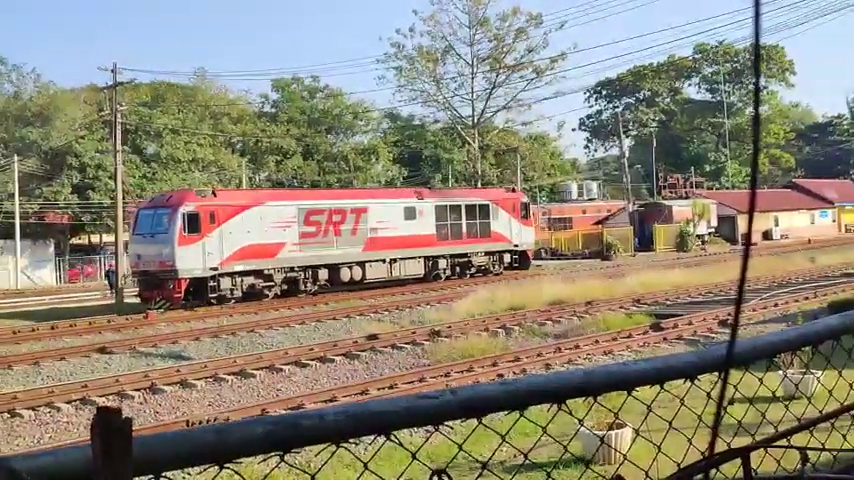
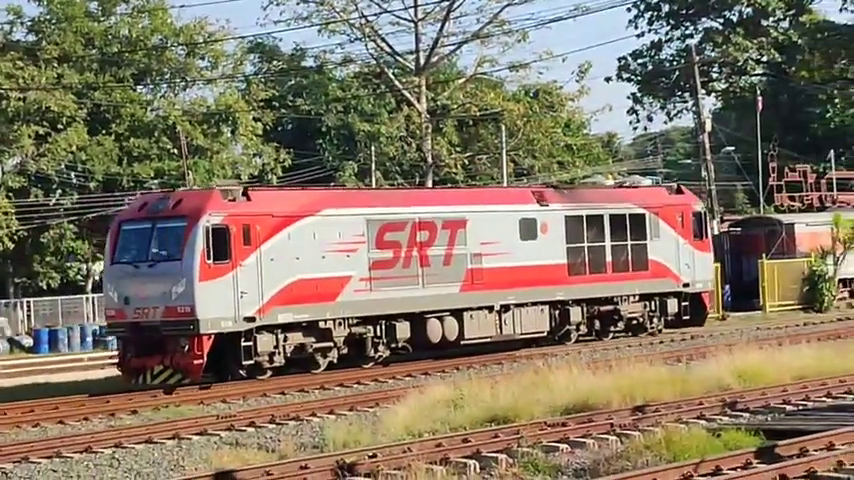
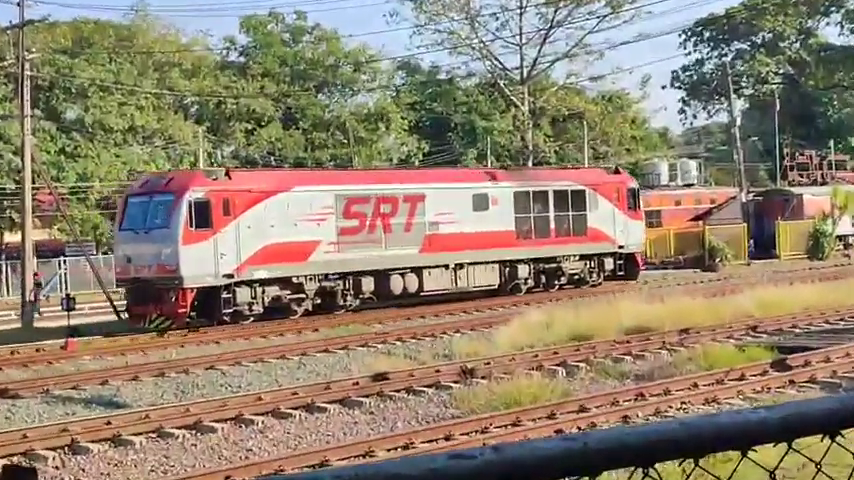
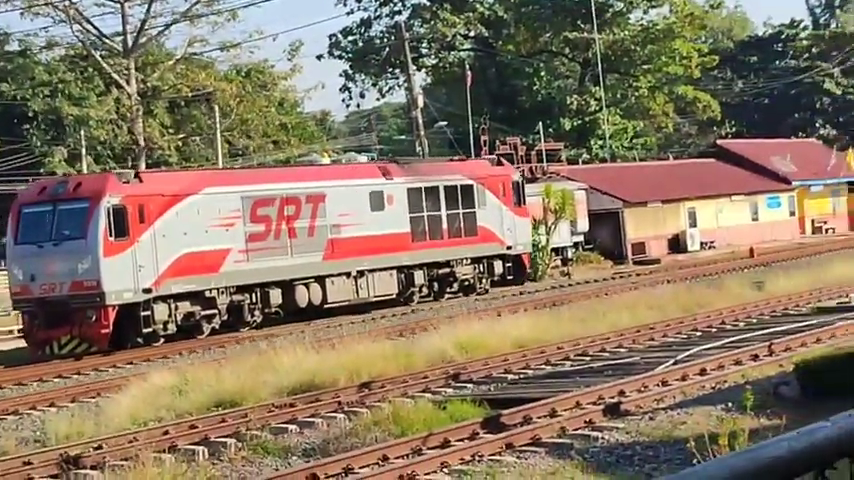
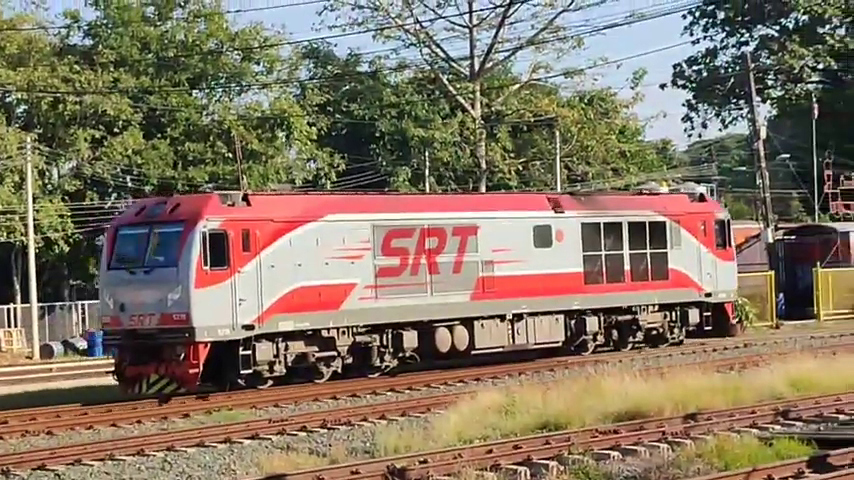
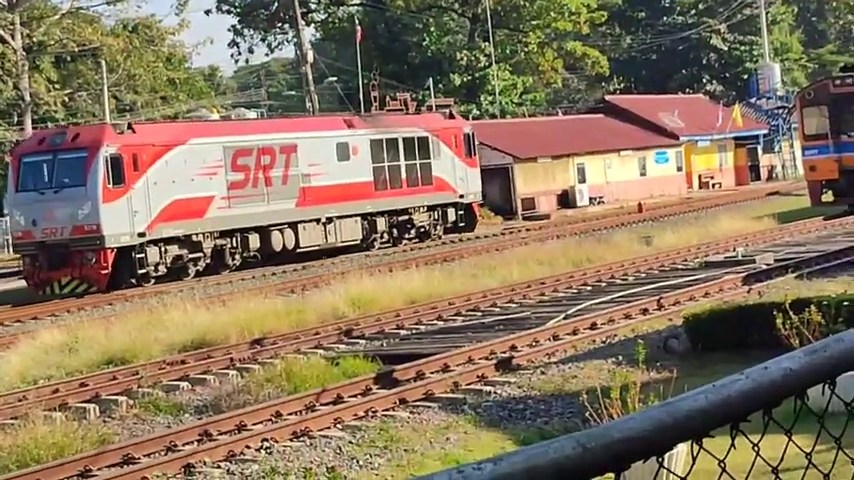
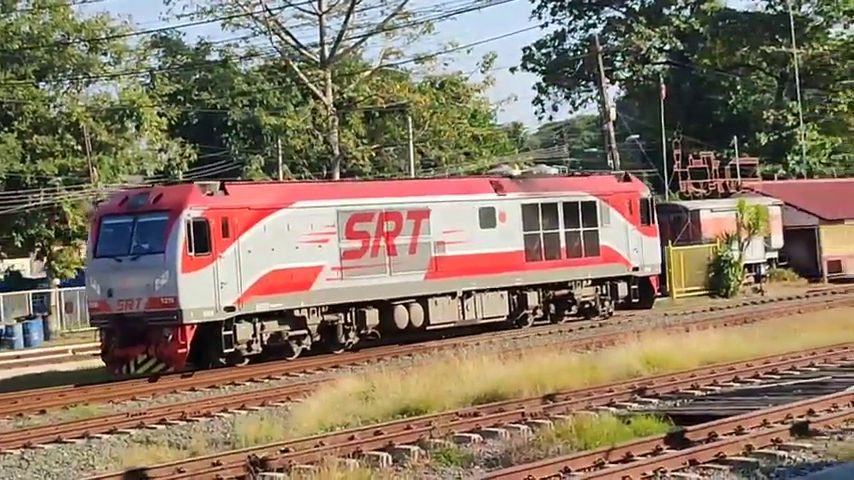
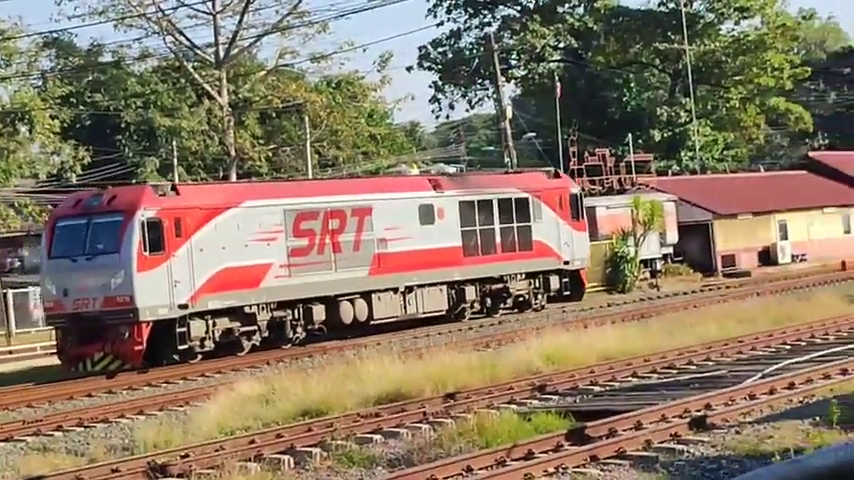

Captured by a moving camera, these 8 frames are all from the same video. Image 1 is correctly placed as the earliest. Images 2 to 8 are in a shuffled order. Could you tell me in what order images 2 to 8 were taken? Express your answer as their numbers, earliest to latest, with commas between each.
3, 5, 2, 7, 8, 4, 6
